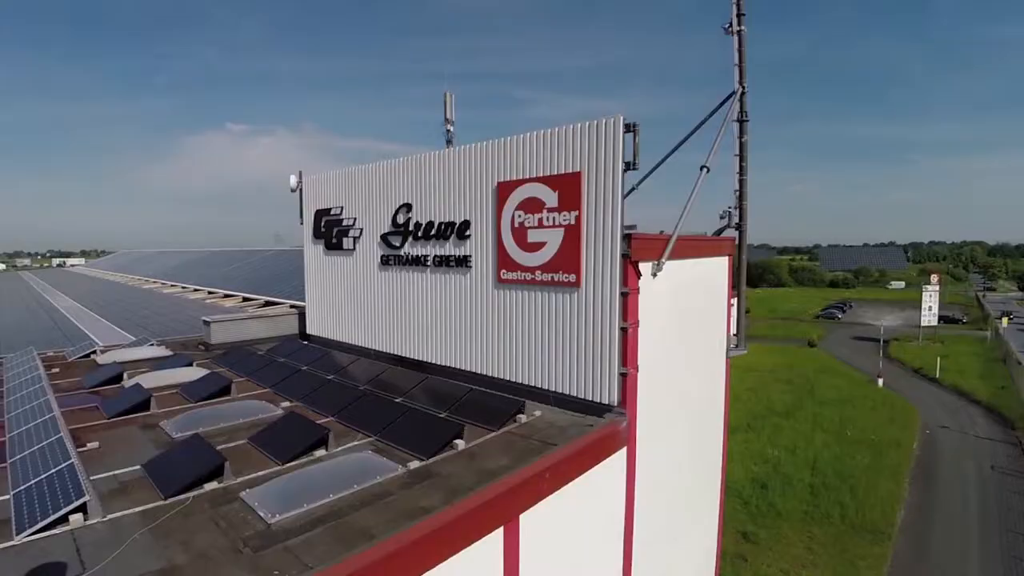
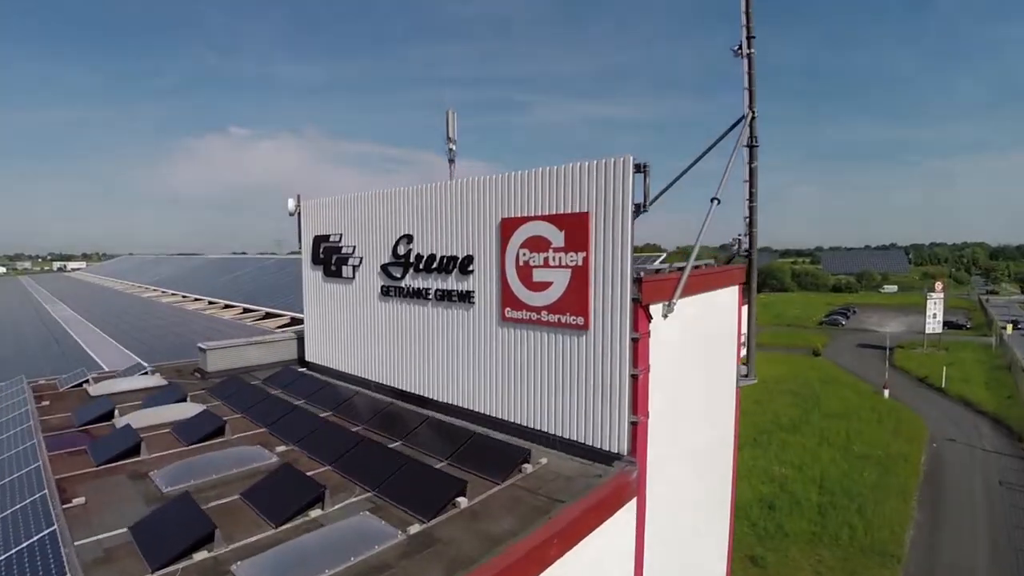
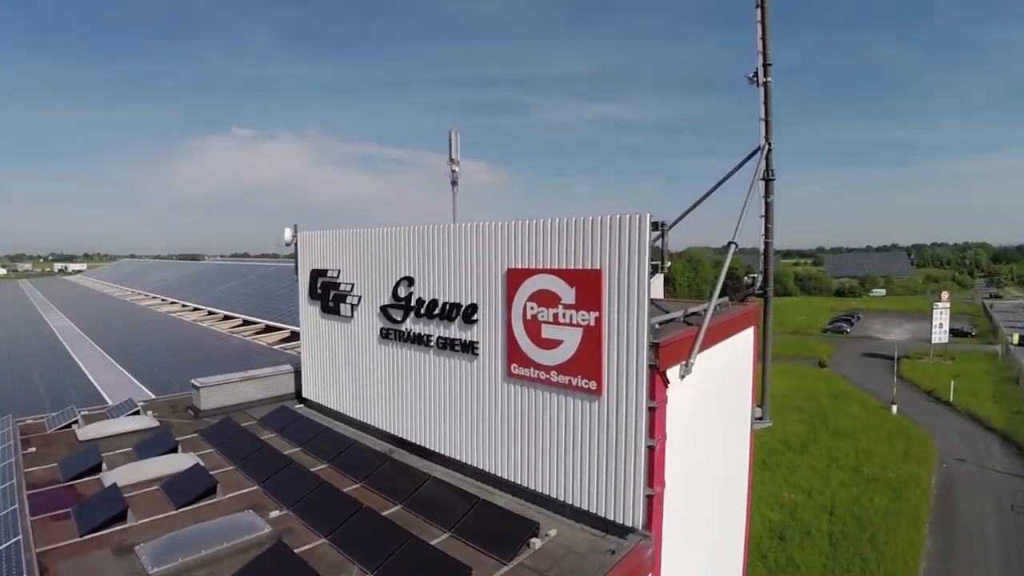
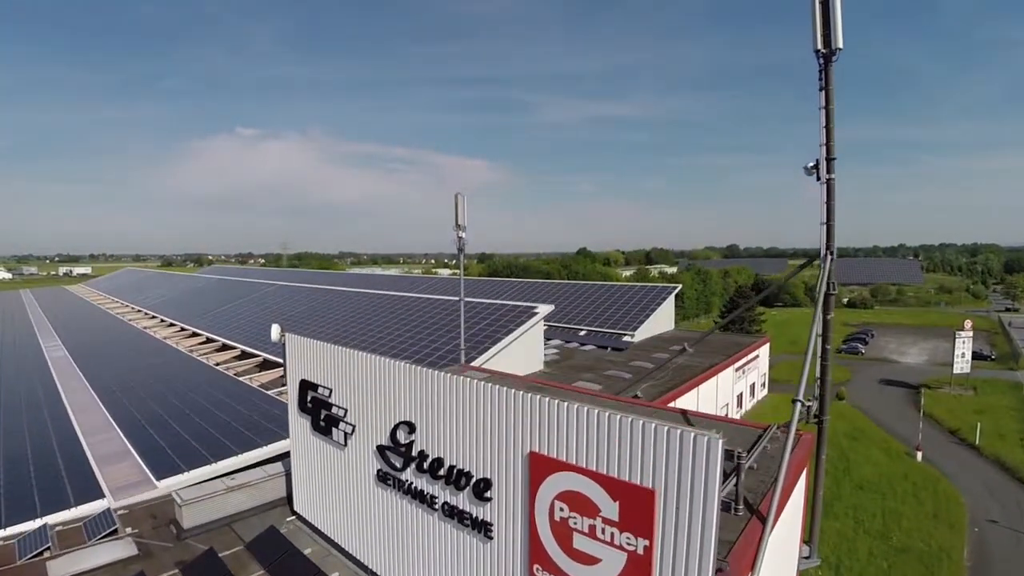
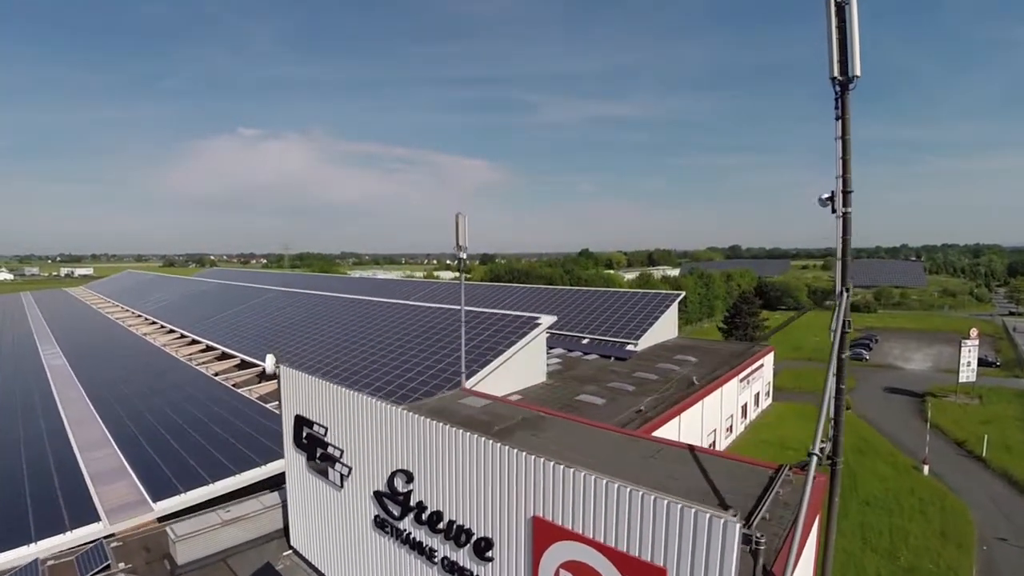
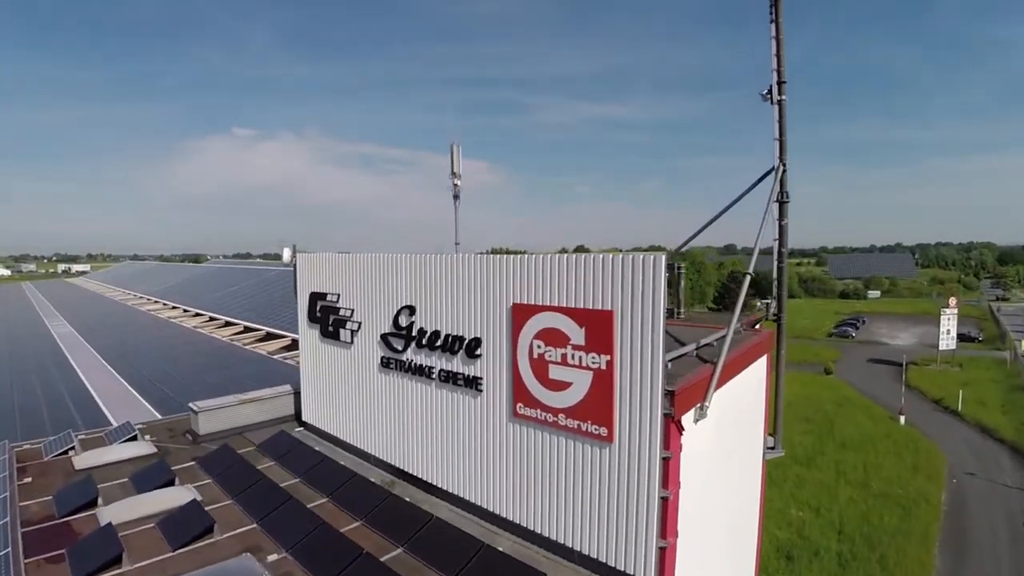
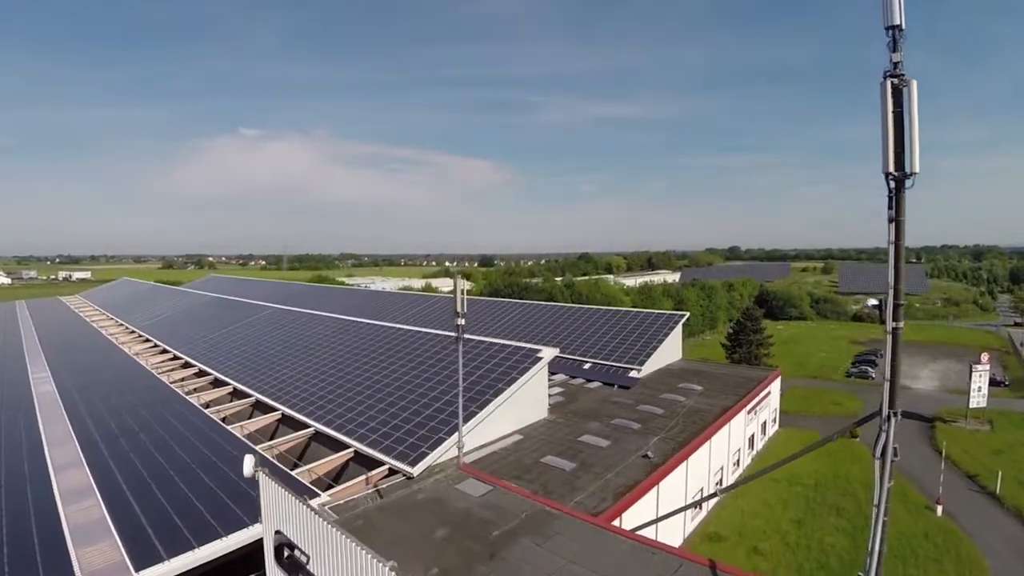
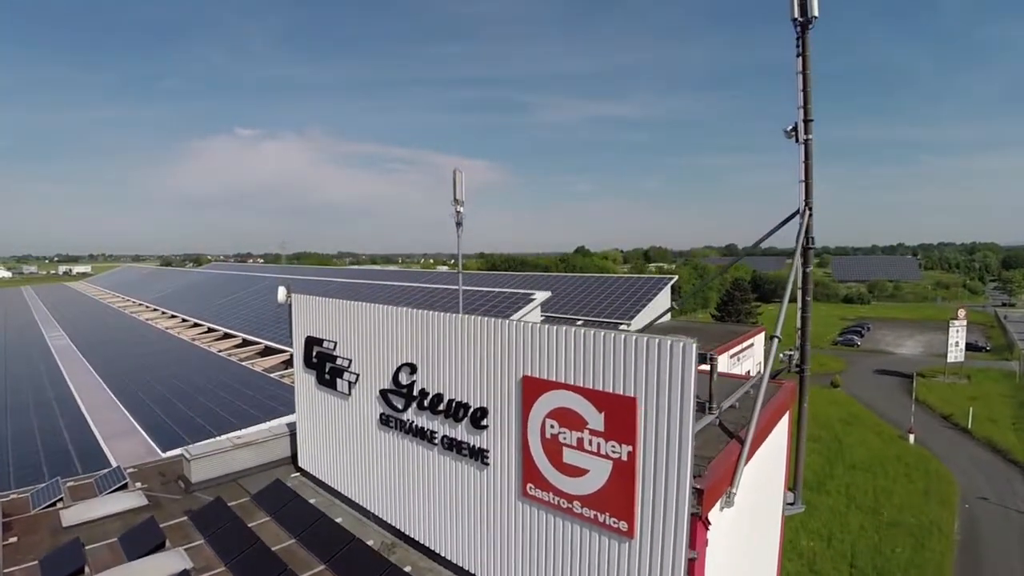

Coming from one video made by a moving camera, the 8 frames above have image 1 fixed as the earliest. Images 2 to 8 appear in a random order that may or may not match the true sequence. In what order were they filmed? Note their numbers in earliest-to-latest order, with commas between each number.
2, 3, 6, 8, 4, 5, 7
